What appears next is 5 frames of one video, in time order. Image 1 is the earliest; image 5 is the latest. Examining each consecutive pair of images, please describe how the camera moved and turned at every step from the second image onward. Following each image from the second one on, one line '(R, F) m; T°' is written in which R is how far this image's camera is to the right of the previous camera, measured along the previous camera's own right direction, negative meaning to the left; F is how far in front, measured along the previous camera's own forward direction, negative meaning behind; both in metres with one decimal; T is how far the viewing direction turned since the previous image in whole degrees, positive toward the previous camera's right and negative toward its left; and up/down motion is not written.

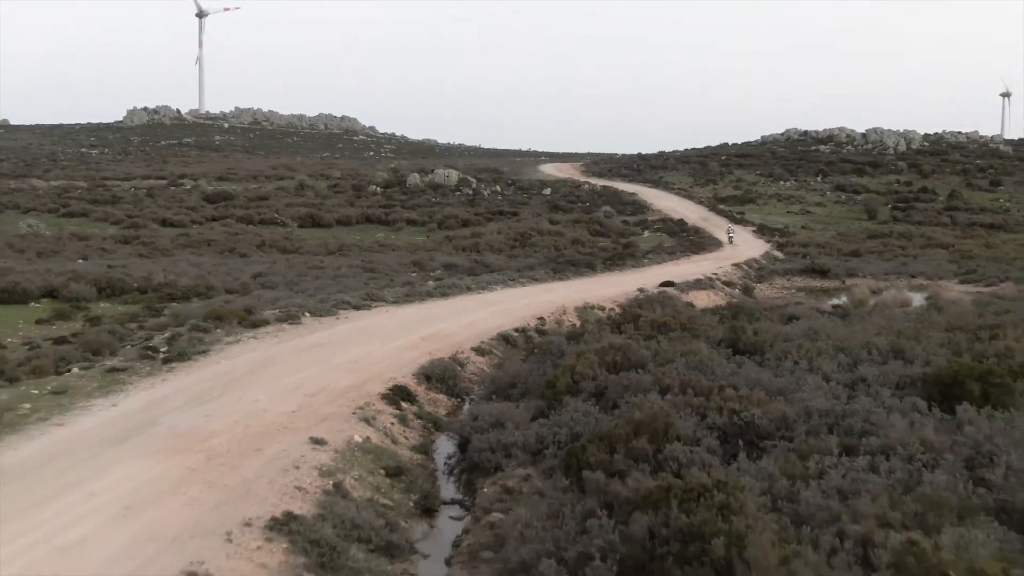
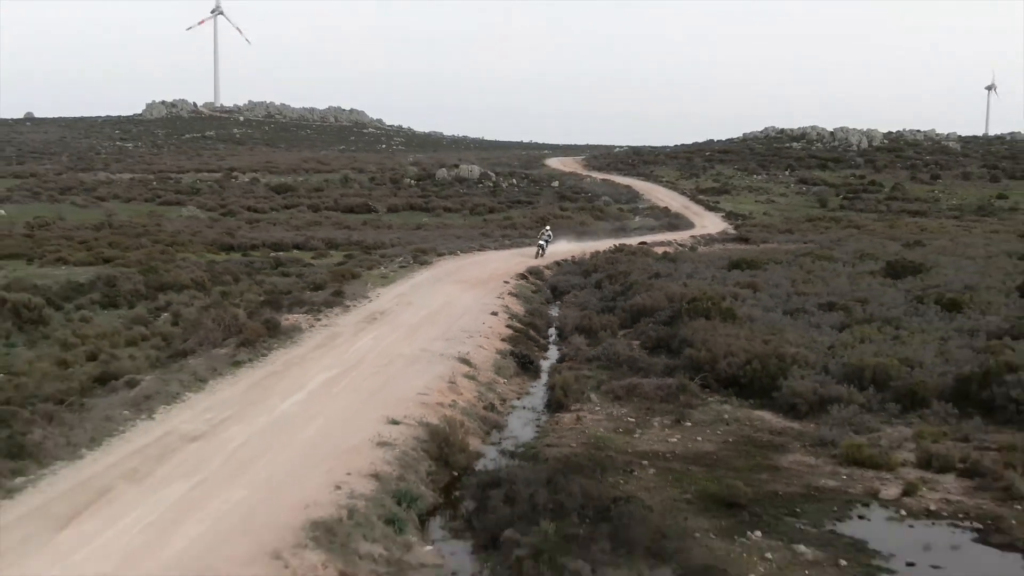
(-1.3, -15.9) m; 0°
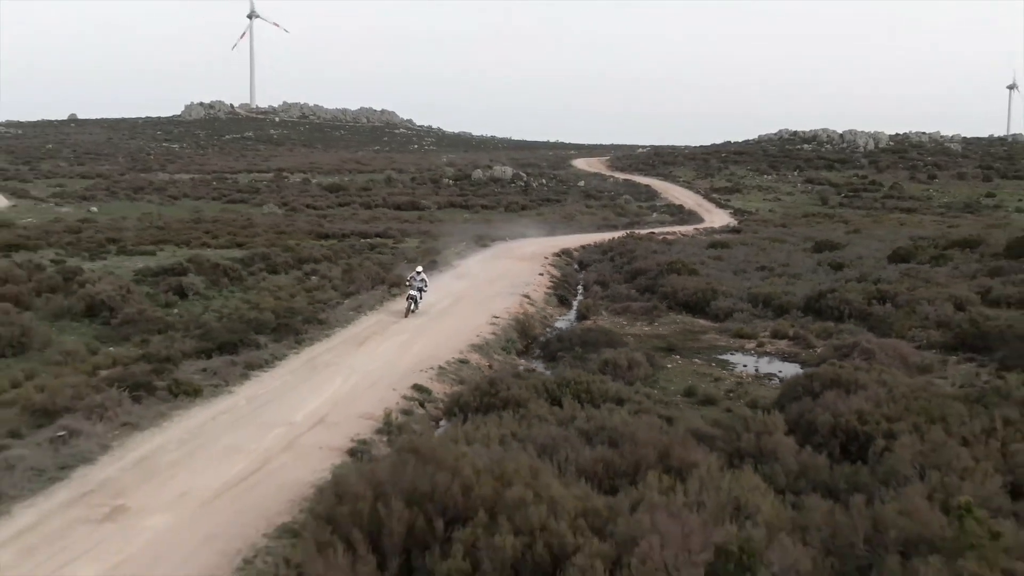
(-0.3, -9.6) m; -1°
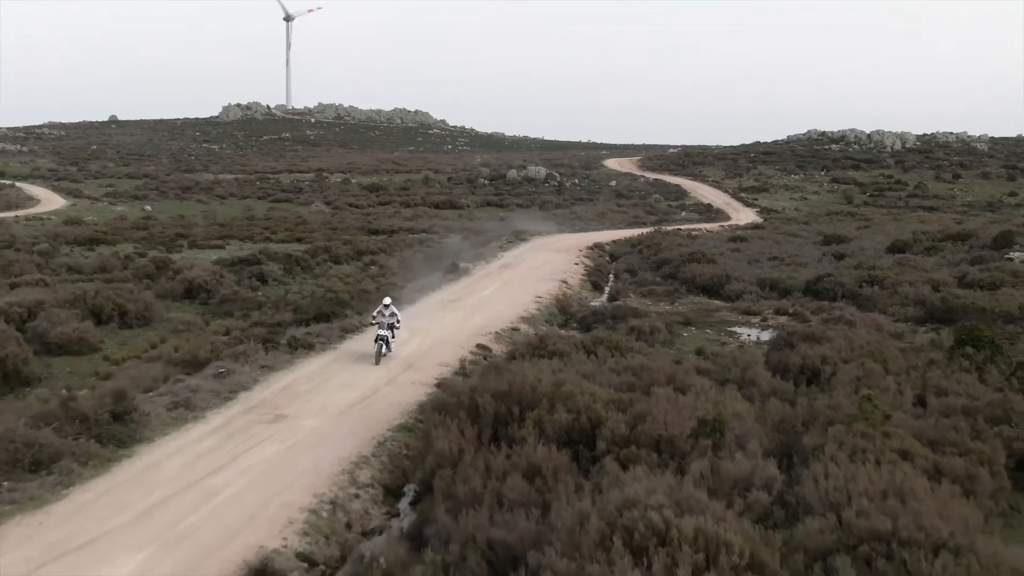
(-0.2, -3.6) m; -1°
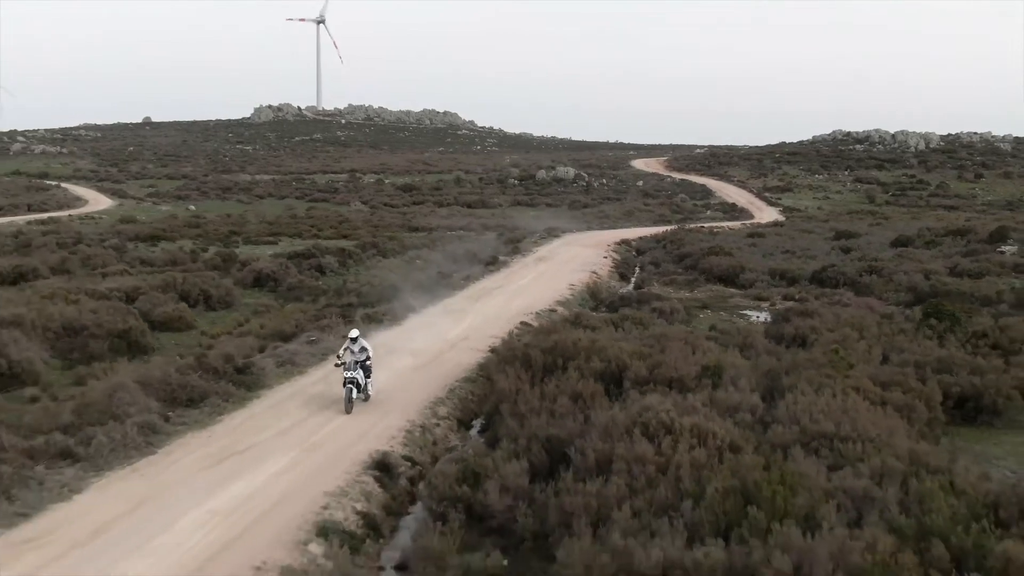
(-0.2, -3.0) m; -1°
